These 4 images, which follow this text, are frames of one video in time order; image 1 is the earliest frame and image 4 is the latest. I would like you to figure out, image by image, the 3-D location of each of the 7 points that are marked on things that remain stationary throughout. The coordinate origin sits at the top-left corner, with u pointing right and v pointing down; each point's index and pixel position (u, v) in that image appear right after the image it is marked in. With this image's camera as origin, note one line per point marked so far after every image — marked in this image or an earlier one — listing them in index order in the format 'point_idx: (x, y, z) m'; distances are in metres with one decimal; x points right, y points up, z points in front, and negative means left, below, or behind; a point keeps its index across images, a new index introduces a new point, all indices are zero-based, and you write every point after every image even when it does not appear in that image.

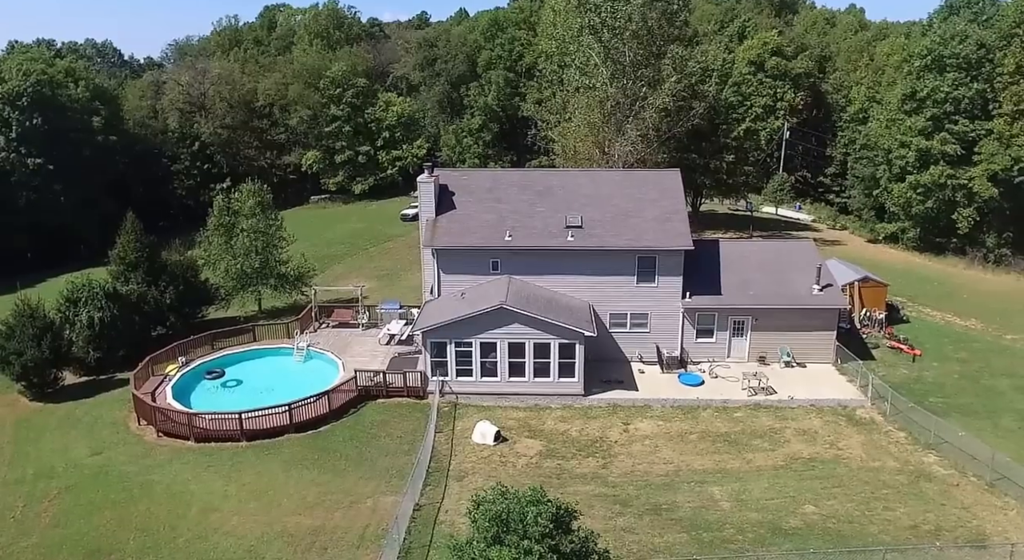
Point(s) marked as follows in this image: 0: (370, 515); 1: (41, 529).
0: (-3.6, -6.1, +18.2) m
1: (-12.0, -6.3, +18.0) m
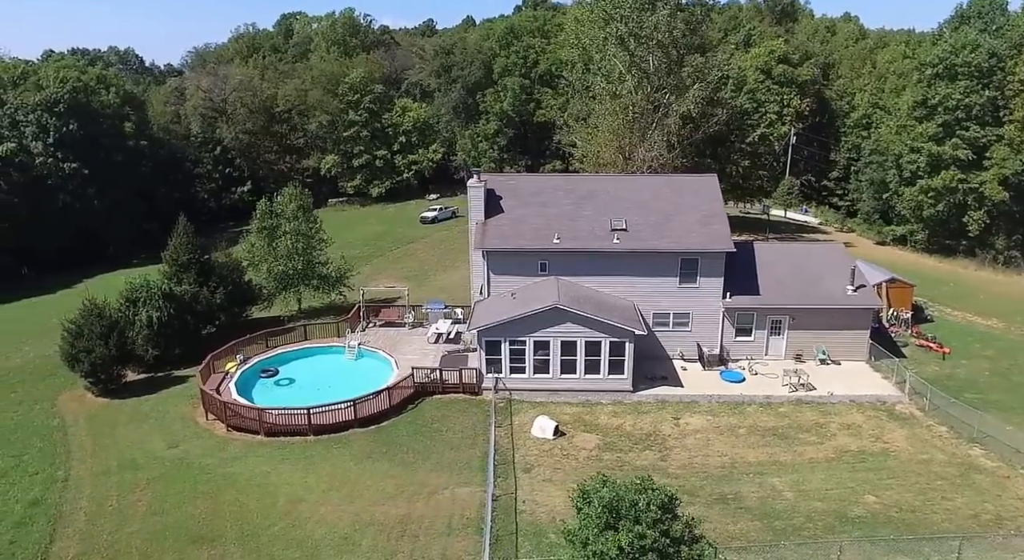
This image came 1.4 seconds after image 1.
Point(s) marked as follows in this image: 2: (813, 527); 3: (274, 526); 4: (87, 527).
0: (-1.6, -6.1, +19.2) m
1: (-9.9, -6.3, +18.8) m
2: (+7.4, -6.1, +17.3) m
3: (-6.1, -6.3, +18.2) m
4: (-11.1, -6.5, +18.6) m
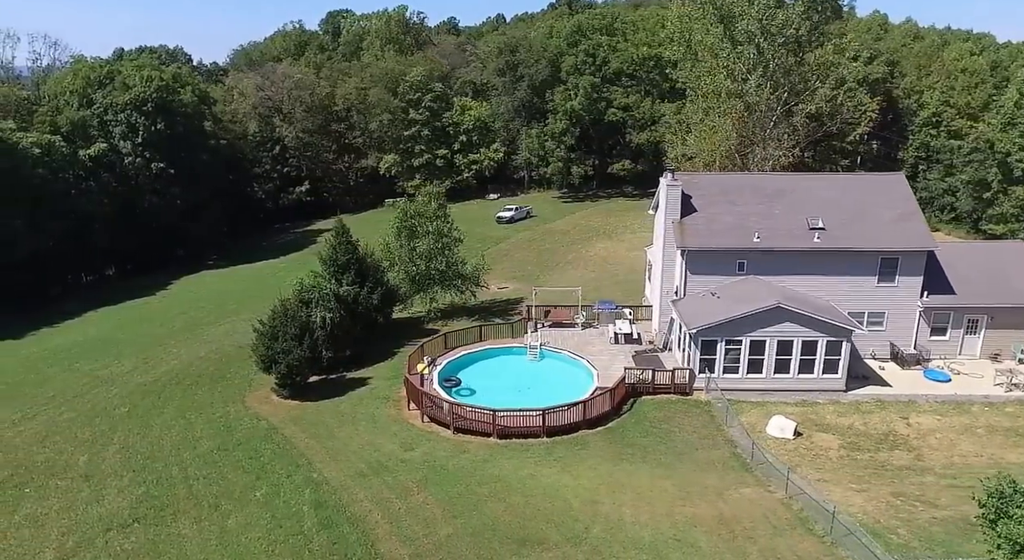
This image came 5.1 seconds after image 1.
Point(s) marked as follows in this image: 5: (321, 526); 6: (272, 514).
0: (+6.6, -6.1, +18.9) m
1: (-1.8, -6.3, +18.5) m
2: (+15.6, -6.0, +17.2) m
3: (+2.0, -6.3, +17.9) m
4: (-3.0, -6.4, +18.2) m
5: (-5.0, -6.5, +18.5) m
6: (-6.6, -6.5, +19.4) m
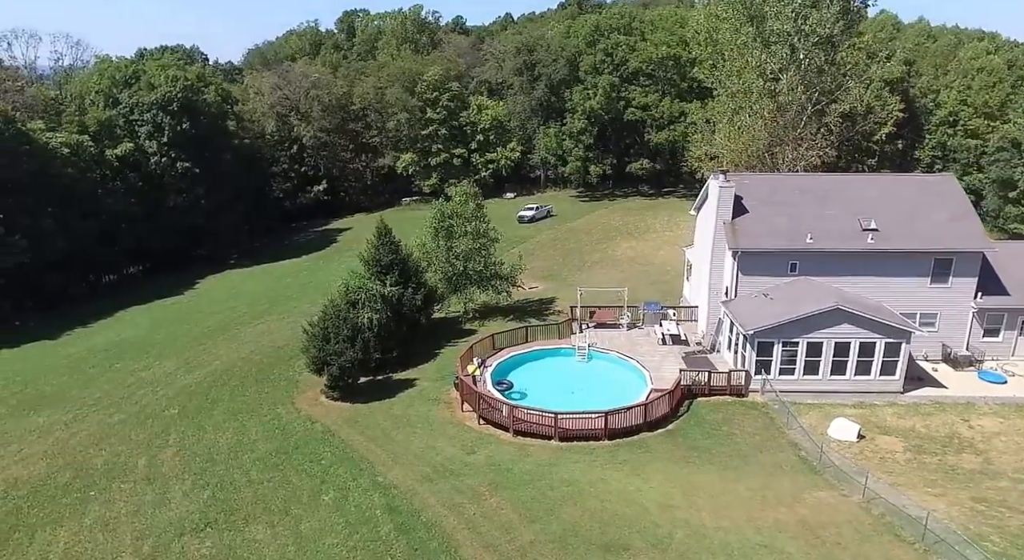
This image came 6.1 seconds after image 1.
0: (+8.6, -6.2, +18.8) m
1: (+0.3, -6.4, +18.3) m
2: (+17.6, -6.1, +17.0) m
3: (+4.1, -6.4, +17.7) m
4: (-0.9, -6.5, +18.1) m
5: (-2.9, -6.6, +18.4) m
6: (-4.5, -6.5, +19.2) m
